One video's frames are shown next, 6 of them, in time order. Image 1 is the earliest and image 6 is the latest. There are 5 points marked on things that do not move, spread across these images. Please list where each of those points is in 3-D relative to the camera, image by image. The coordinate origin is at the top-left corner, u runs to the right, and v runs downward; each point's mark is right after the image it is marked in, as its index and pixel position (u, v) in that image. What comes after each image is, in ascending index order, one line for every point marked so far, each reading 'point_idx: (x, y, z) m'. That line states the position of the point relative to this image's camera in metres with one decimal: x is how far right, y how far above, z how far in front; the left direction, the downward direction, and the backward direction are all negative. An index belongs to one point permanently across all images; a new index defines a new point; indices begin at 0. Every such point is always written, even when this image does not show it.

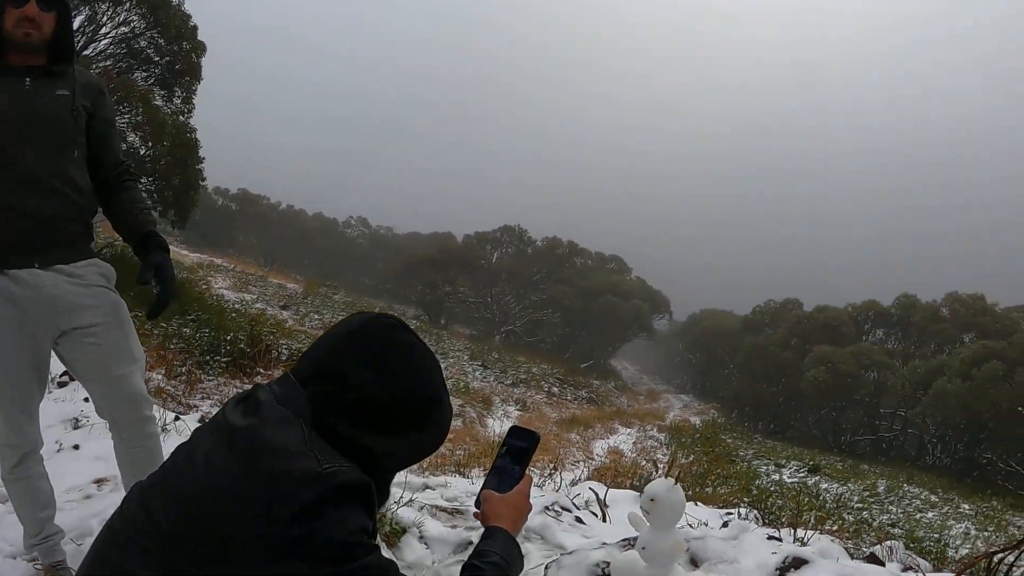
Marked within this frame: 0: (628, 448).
0: (+2.5, -3.6, +13.2) m
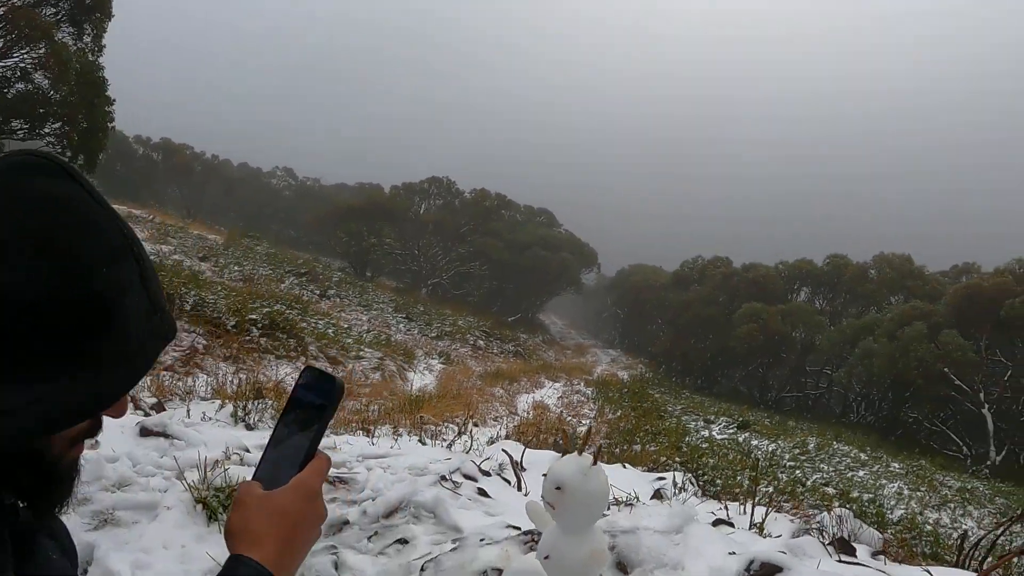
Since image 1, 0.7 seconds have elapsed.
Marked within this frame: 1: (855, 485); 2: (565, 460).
0: (+0.7, -2.5, +12.5) m
1: (+4.1, -2.4, +6.9) m
2: (+0.2, -0.5, +1.8) m
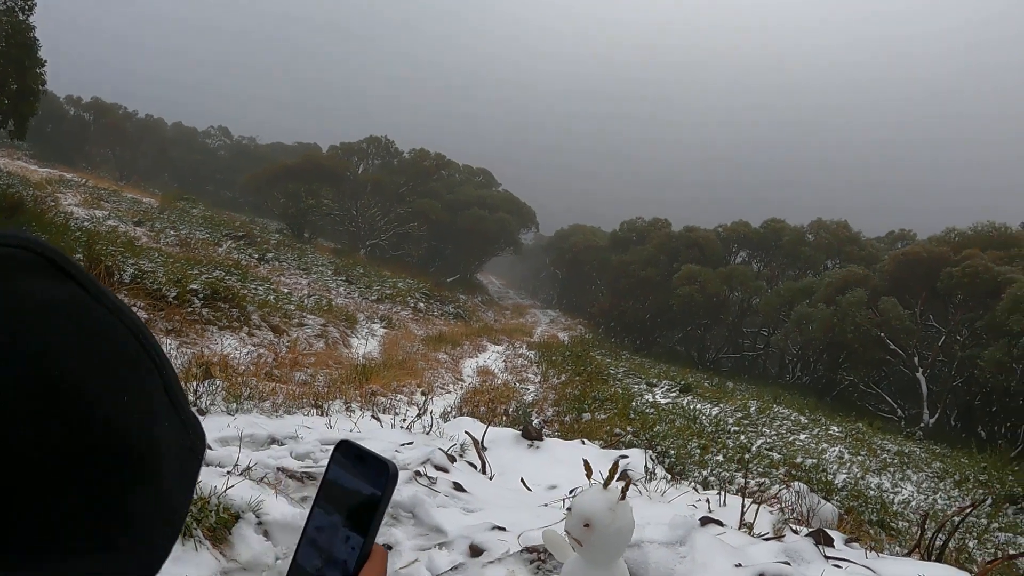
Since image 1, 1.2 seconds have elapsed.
0: (-0.3, -1.8, +12.5) m
1: (+3.7, -2.1, +7.3) m
2: (+0.2, -0.6, +1.8) m
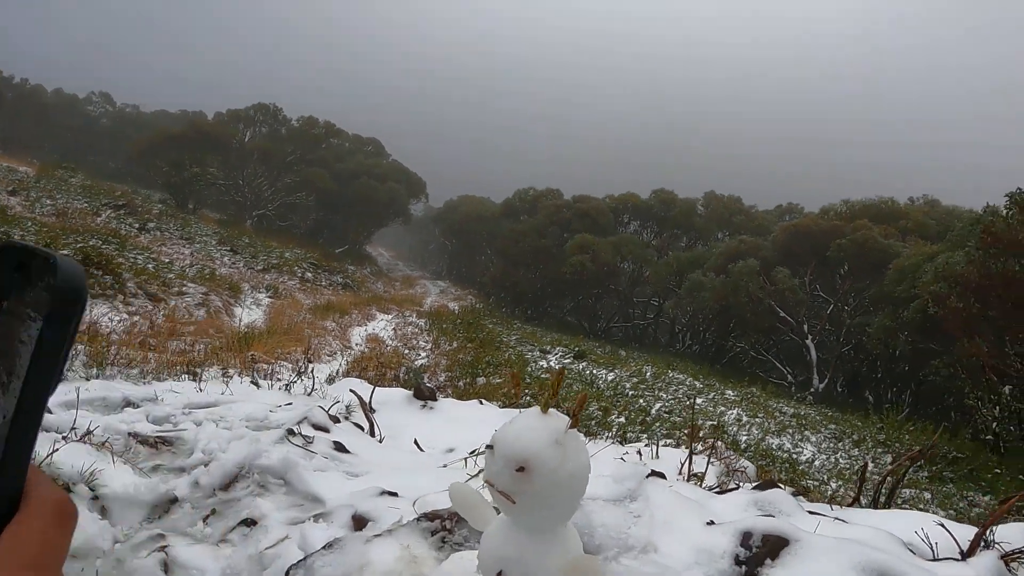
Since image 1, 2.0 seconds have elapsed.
0: (-2.5, -1.0, +11.7) m
1: (+2.4, -1.6, +7.3) m
2: (0.0, -0.3, +1.2) m
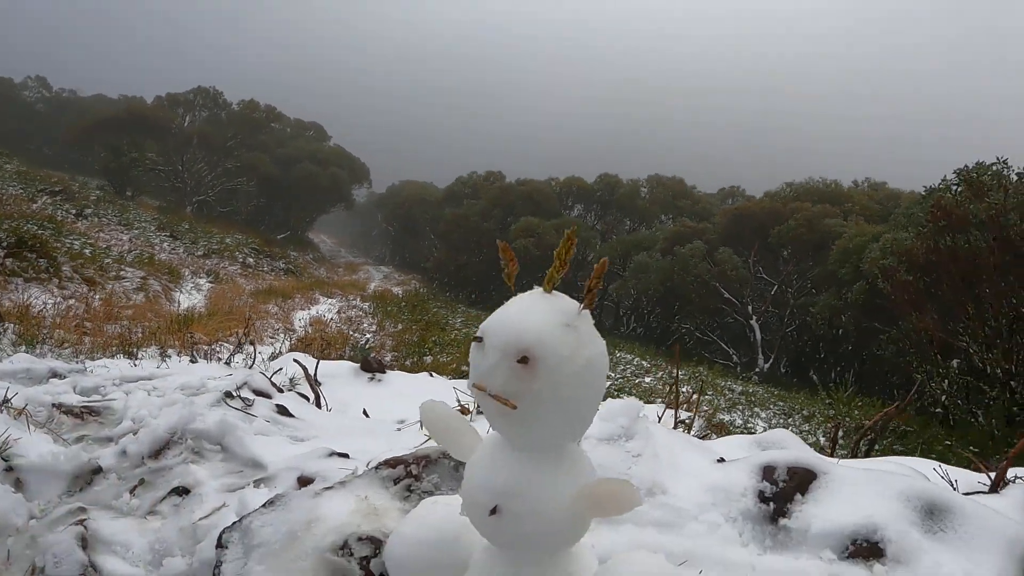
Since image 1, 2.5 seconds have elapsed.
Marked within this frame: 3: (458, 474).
0: (-3.4, -0.6, +11.2) m
1: (+1.8, -1.3, +7.2) m
2: (0.0, 0.0, +0.9) m
3: (-0.1, -0.5, +1.5) m
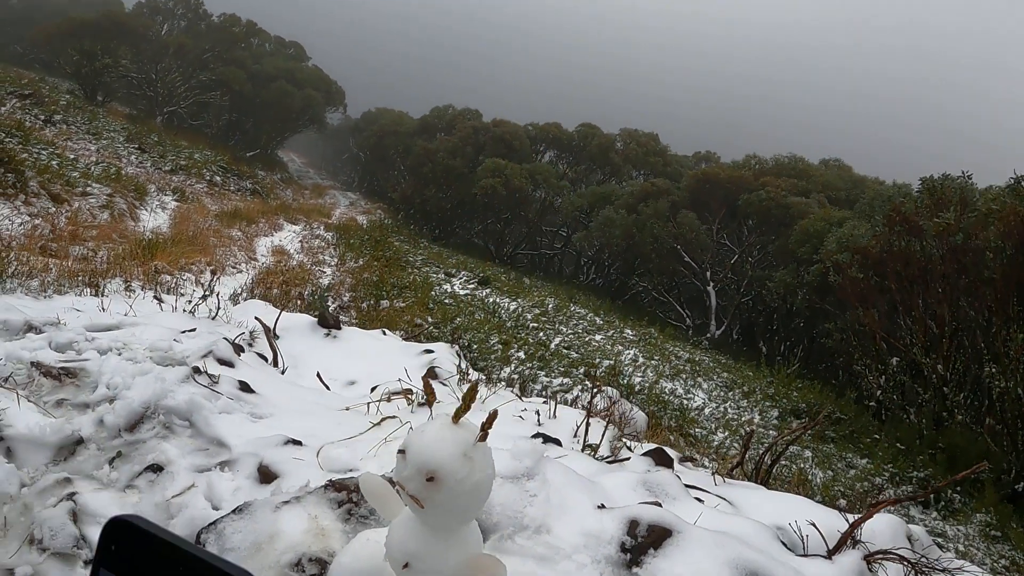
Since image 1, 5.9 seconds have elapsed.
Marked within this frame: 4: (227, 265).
0: (-4.1, +0.8, +11.2) m
1: (+1.2, -0.9, +7.7) m
2: (-0.2, -0.3, +1.2) m
3: (-0.4, -0.7, +1.9) m
4: (-4.2, +0.3, +8.5) m
